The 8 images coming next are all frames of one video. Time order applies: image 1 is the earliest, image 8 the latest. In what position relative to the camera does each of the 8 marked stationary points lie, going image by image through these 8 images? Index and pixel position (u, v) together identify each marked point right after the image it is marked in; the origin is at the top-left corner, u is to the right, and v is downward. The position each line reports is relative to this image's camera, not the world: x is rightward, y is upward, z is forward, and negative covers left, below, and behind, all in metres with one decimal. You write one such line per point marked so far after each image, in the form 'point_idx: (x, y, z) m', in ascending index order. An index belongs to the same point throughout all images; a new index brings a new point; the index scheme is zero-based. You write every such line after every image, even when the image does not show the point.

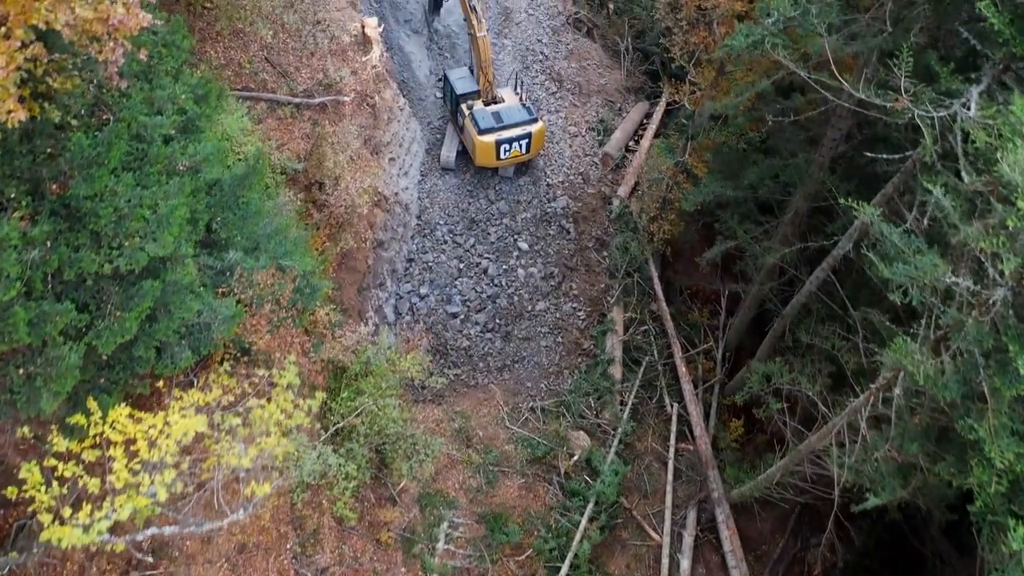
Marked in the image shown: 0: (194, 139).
0: (-3.9, +1.9, +10.3) m
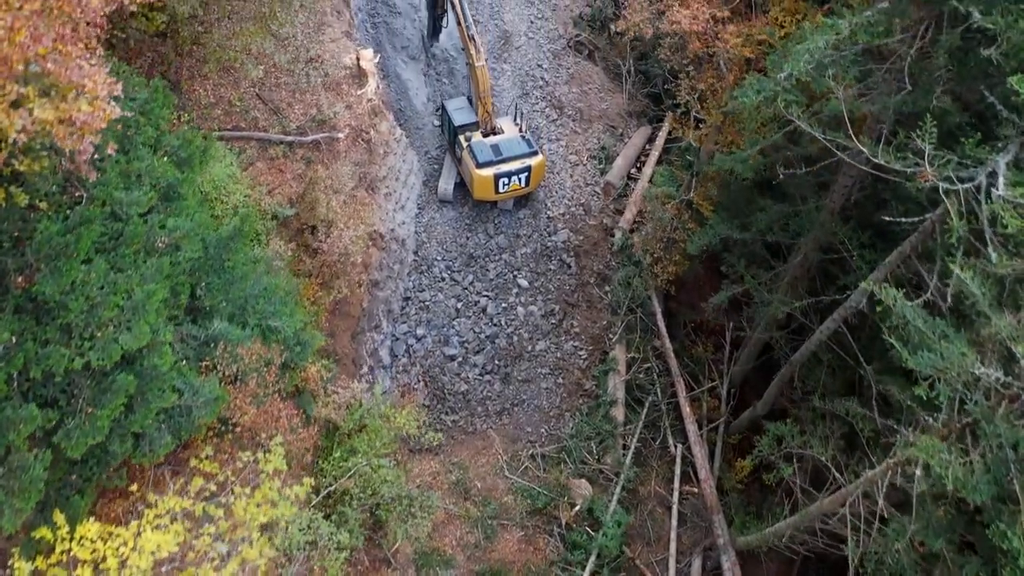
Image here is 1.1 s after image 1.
0: (-4.0, +1.0, +9.8) m
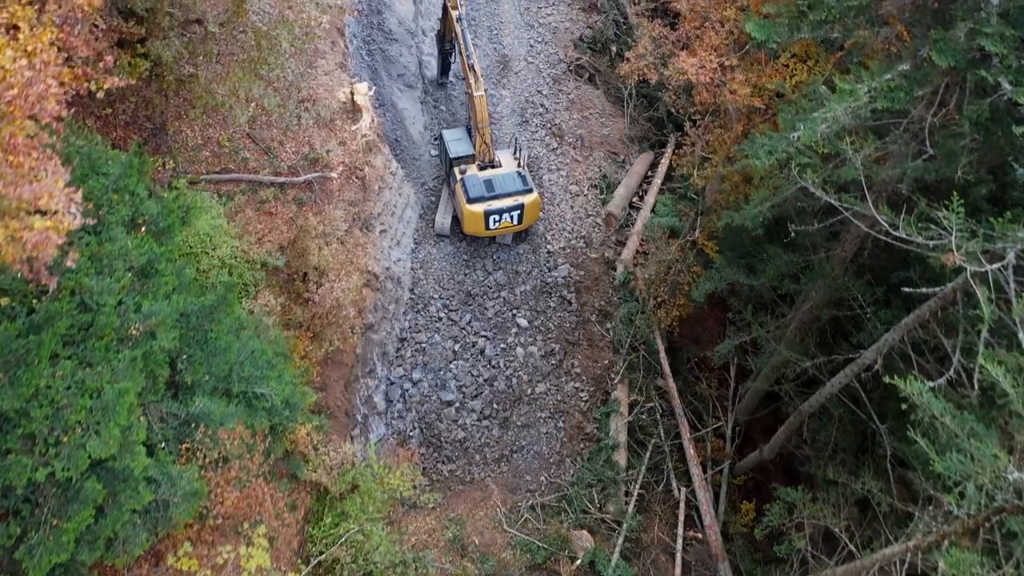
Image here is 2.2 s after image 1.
0: (-4.0, +0.1, +9.2) m
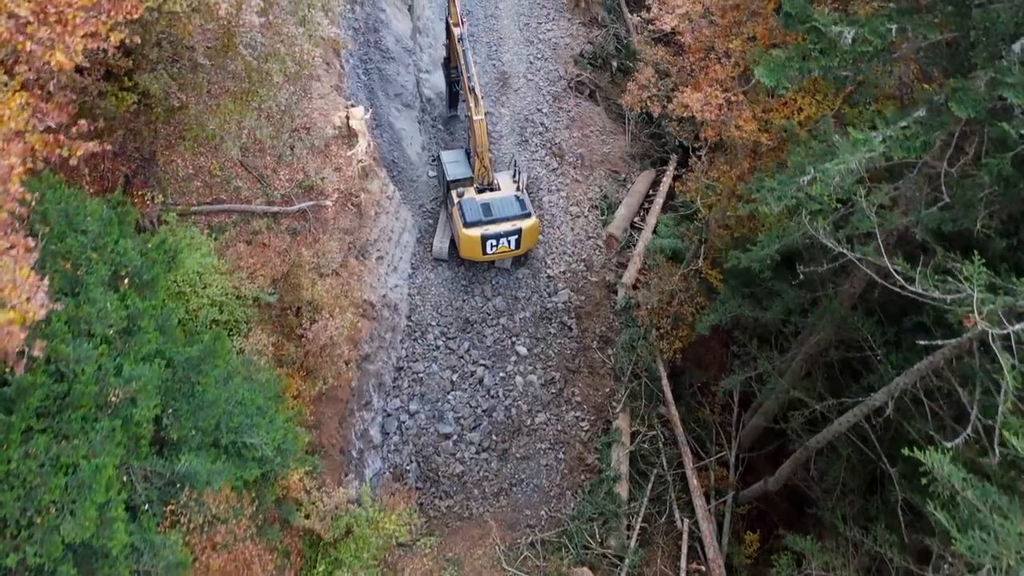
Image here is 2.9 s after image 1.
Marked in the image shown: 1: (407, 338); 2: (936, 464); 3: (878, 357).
0: (-4.0, -0.6, +8.8) m
1: (-2.4, -1.2, +18.9) m
2: (+4.1, -1.7, +8.0) m
3: (+5.6, -1.1, +12.7) m
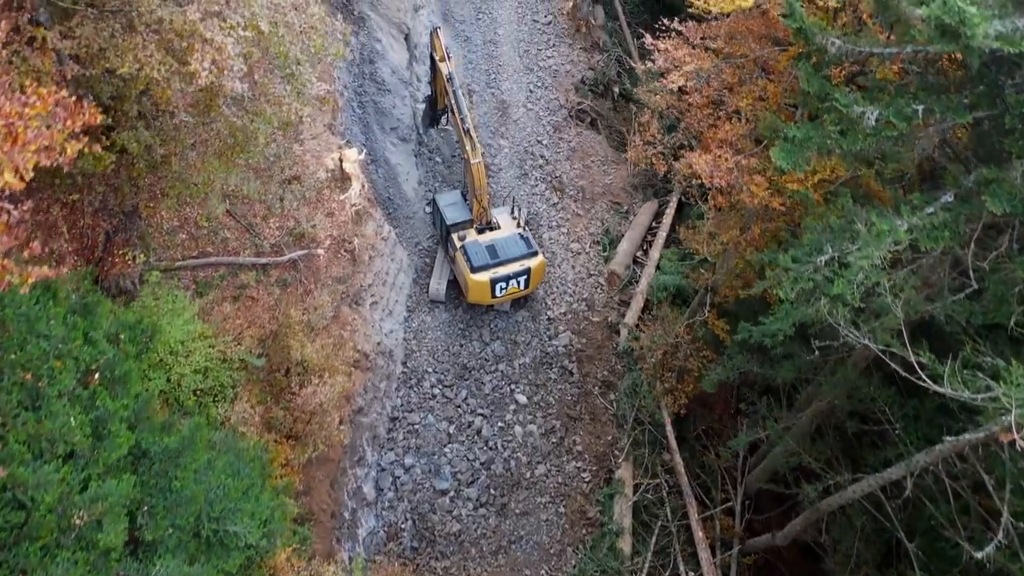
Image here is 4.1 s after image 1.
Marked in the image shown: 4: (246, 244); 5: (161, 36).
0: (-4.0, -1.6, +8.1) m
1: (-2.4, -2.2, +18.3) m
2: (+4.1, -2.7, +7.4) m
3: (+5.6, -2.1, +12.1) m
4: (-5.0, +0.8, +15.4) m
5: (-4.3, +3.1, +10.2) m
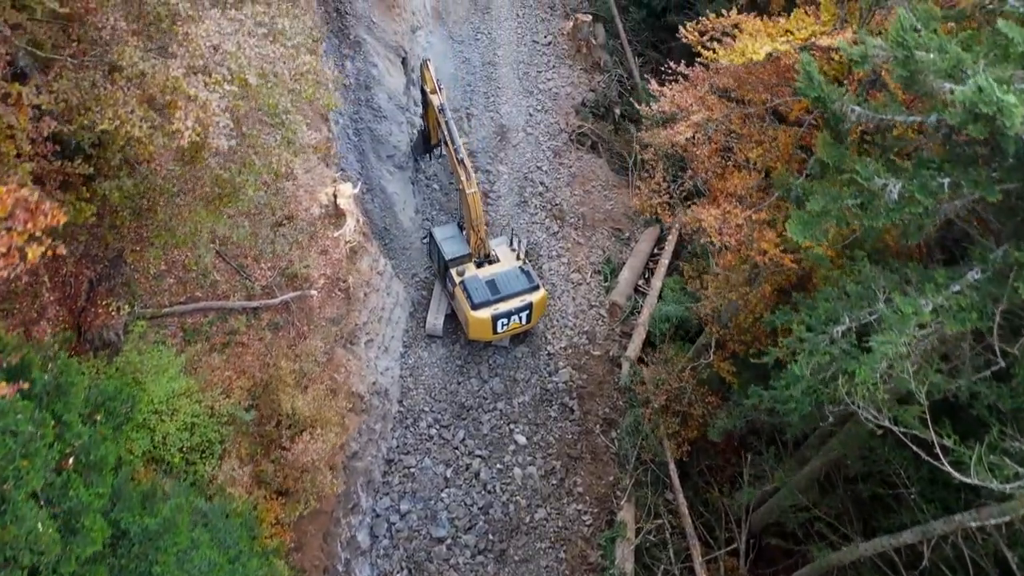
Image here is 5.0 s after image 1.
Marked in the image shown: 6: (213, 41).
0: (-4.0, -2.4, +7.6) m
1: (-2.4, -3.0, +17.8) m
2: (+4.1, -3.5, +6.9) m
3: (+5.6, -2.9, +11.6) m
4: (-5.0, 0.0, +14.9) m
5: (-4.3, +2.3, +9.7) m
6: (-3.8, +3.1, +10.4) m
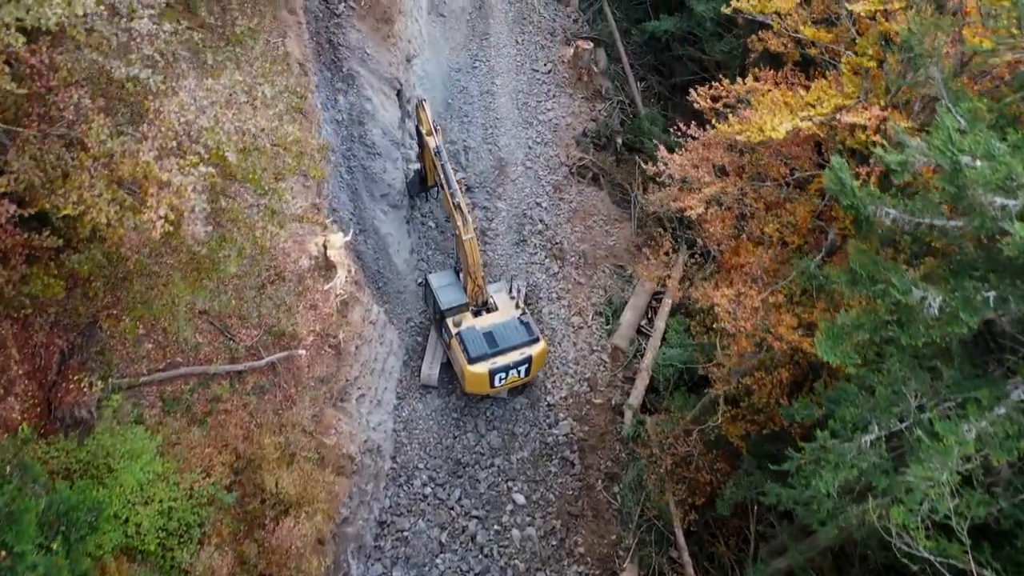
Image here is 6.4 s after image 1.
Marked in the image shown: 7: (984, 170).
0: (-4.0, -3.5, +6.8) m
1: (-2.5, -4.1, +17.0) m
2: (+4.1, -4.6, +6.1) m
3: (+5.6, -4.0, +10.9) m
4: (-5.0, -1.1, +14.1) m
5: (-4.3, +1.3, +8.9) m
6: (-3.8, +2.0, +9.6) m
7: (+3.8, +1.0, +6.8) m
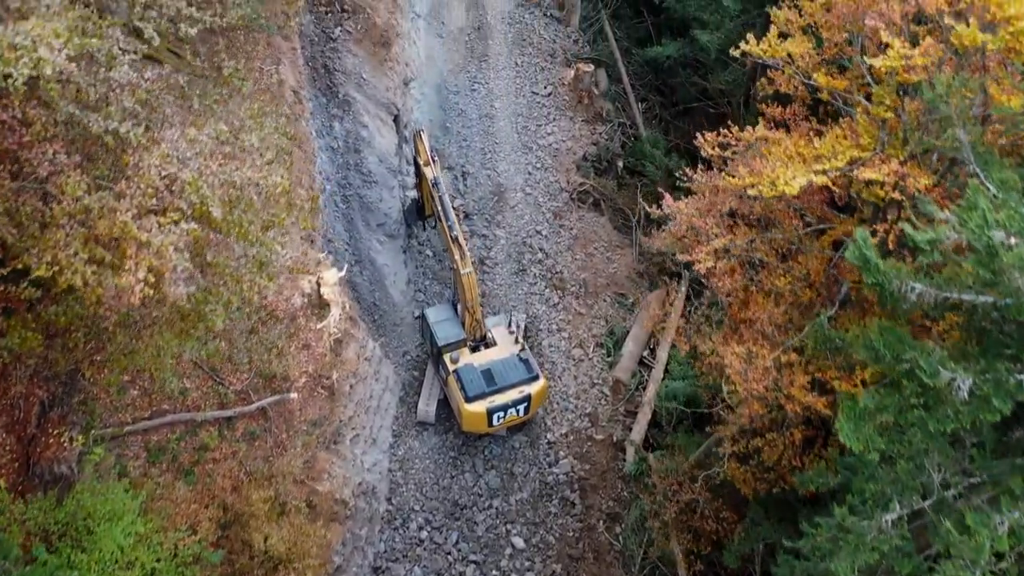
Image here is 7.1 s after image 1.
0: (-4.0, -4.1, +6.3) m
1: (-2.5, -4.8, +16.5) m
2: (+4.0, -5.3, +5.6) m
3: (+5.5, -4.7, +10.3) m
4: (-5.0, -1.8, +13.6) m
5: (-4.3, +0.6, +8.5) m
6: (-3.8, +1.3, +9.1) m
7: (+3.8, +0.3, +6.3) m
